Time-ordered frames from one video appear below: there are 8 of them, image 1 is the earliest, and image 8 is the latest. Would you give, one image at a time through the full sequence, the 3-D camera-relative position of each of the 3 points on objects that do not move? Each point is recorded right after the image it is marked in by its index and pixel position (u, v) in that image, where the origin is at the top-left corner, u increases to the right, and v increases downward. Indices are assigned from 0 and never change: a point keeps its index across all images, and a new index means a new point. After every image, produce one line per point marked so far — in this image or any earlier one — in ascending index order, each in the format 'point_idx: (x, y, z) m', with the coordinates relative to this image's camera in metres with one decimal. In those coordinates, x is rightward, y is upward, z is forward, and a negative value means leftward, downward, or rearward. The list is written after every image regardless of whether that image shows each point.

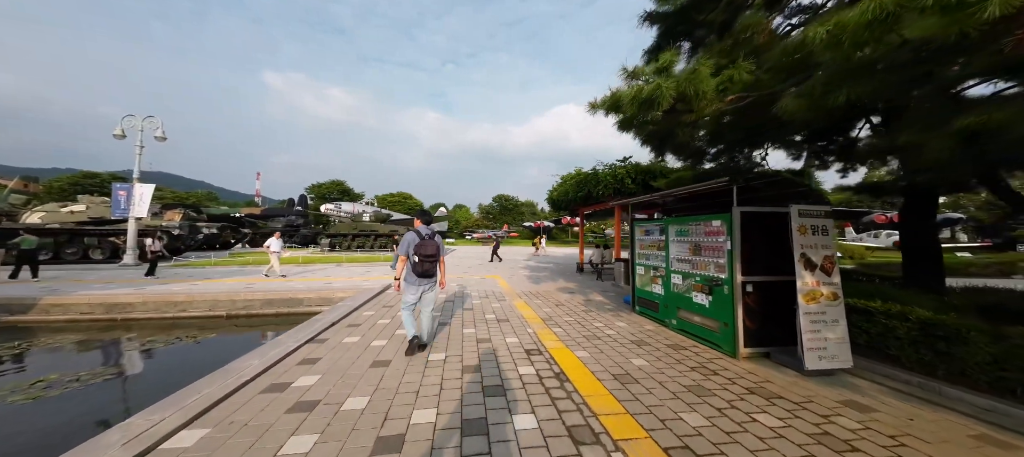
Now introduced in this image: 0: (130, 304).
0: (-8.5, -1.7, +7.0) m
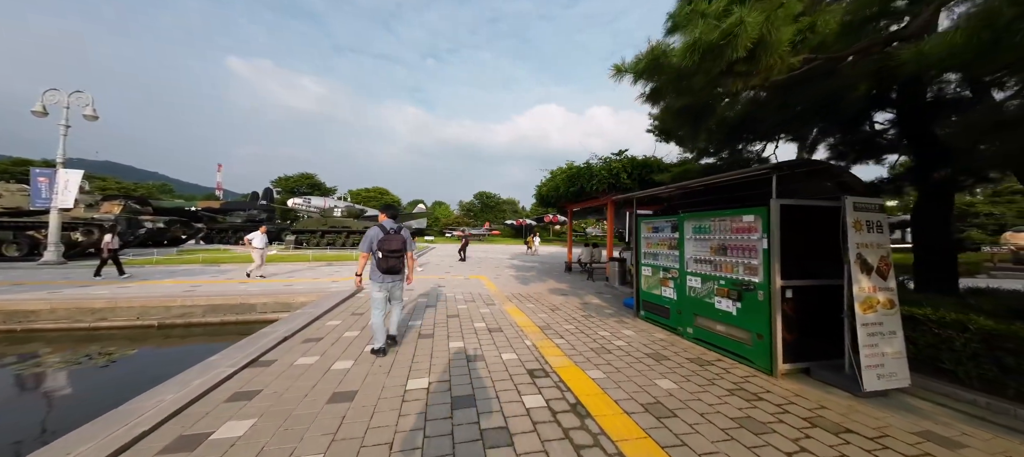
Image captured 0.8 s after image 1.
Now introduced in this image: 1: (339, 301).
0: (-8.7, -1.5, +5.7) m
1: (-3.4, -1.4, +6.2) m
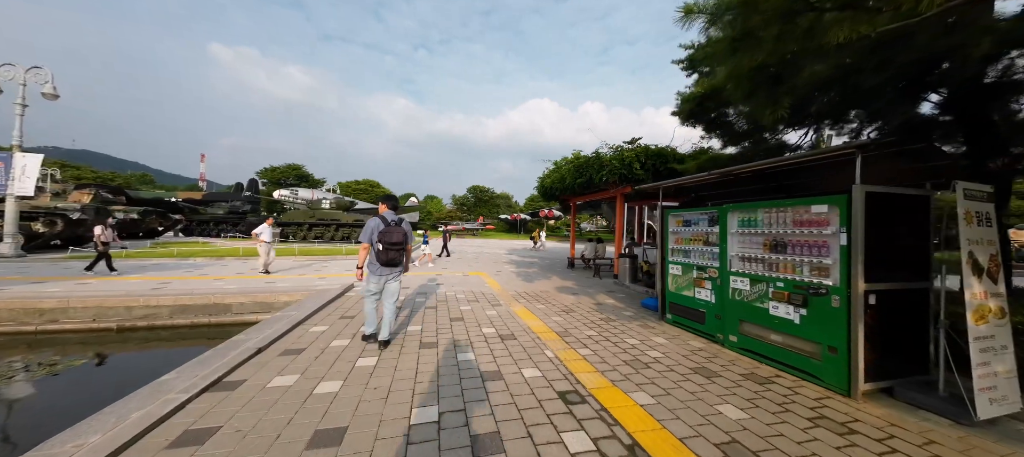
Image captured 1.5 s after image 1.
0: (-8.5, -1.3, +4.9) m
1: (-3.3, -1.3, +5.5) m
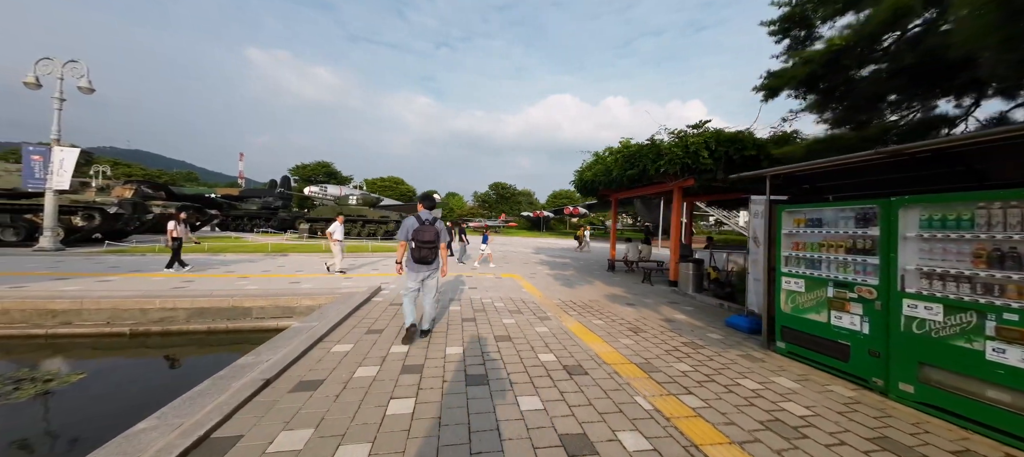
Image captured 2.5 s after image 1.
0: (-7.8, -1.2, +4.6) m
1: (-2.5, -1.2, +4.8) m
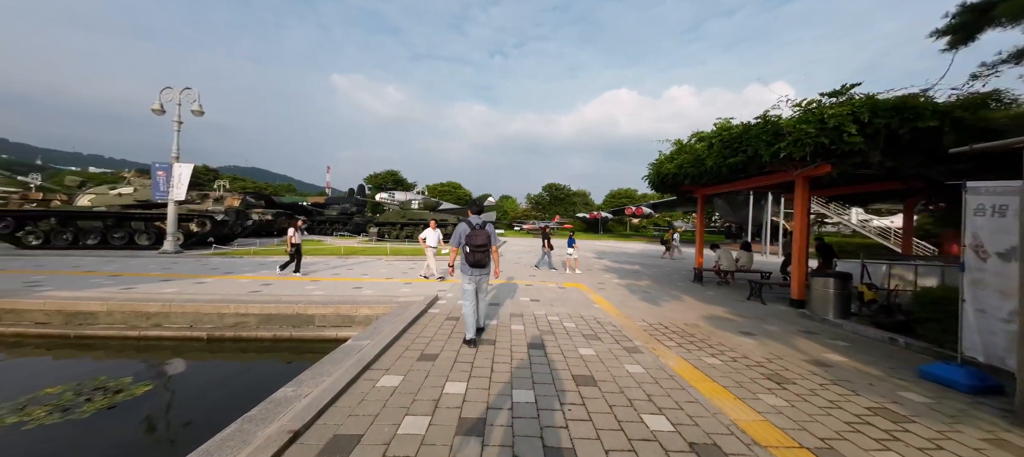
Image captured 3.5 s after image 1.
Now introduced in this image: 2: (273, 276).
0: (-6.7, -1.4, +5.0) m
1: (-1.5, -1.3, +4.3) m
2: (-6.2, -1.2, +8.2) m
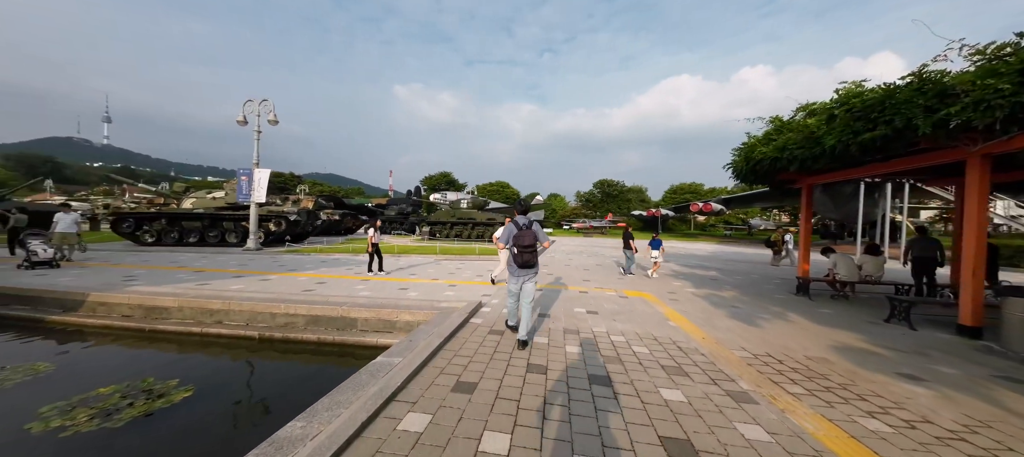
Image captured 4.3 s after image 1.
0: (-5.9, -1.4, +5.3) m
1: (-0.8, -1.3, +3.8) m
2: (-4.9, -1.2, +8.4) m
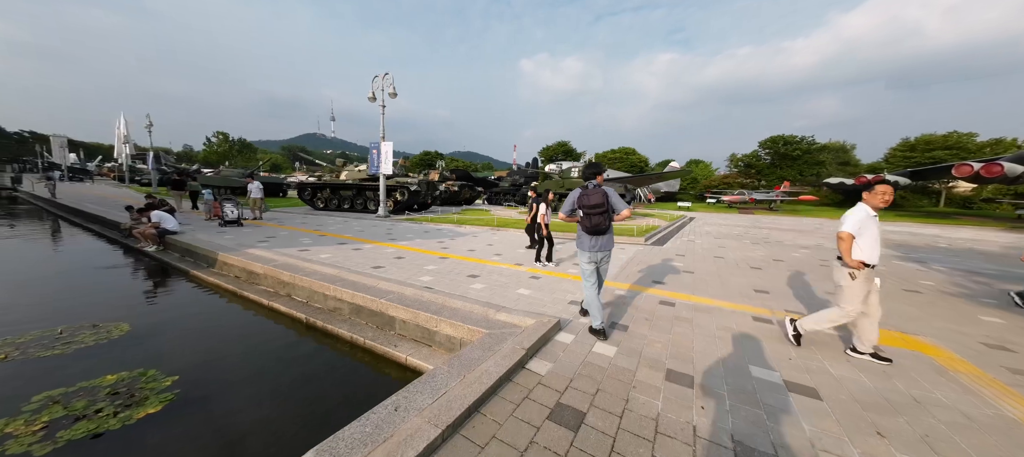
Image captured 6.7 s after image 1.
0: (-4.3, -0.8, +5.4) m
1: (-0.3, -1.1, +2.0) m
2: (-2.3, -0.4, +7.8) m
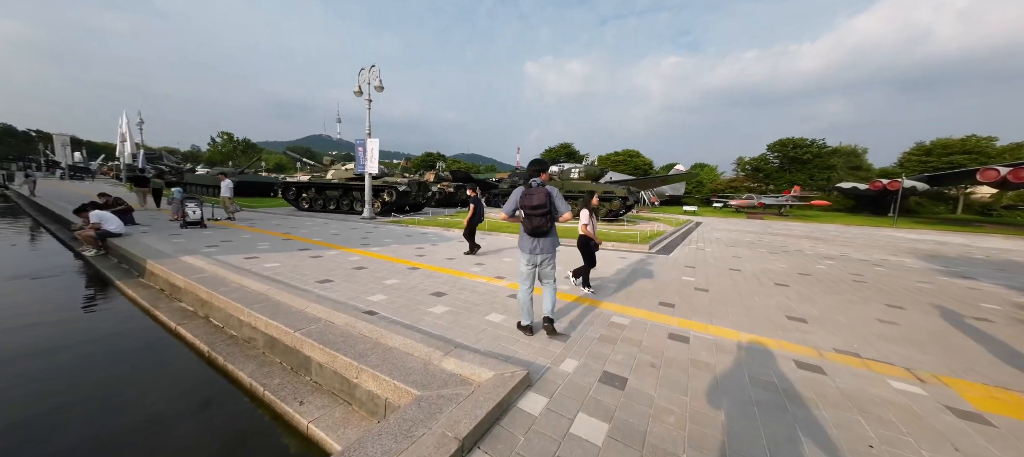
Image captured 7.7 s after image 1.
0: (-4.7, -0.9, +4.5) m
1: (-0.6, -1.2, +1.1) m
2: (-2.6, -0.5, +6.9) m
